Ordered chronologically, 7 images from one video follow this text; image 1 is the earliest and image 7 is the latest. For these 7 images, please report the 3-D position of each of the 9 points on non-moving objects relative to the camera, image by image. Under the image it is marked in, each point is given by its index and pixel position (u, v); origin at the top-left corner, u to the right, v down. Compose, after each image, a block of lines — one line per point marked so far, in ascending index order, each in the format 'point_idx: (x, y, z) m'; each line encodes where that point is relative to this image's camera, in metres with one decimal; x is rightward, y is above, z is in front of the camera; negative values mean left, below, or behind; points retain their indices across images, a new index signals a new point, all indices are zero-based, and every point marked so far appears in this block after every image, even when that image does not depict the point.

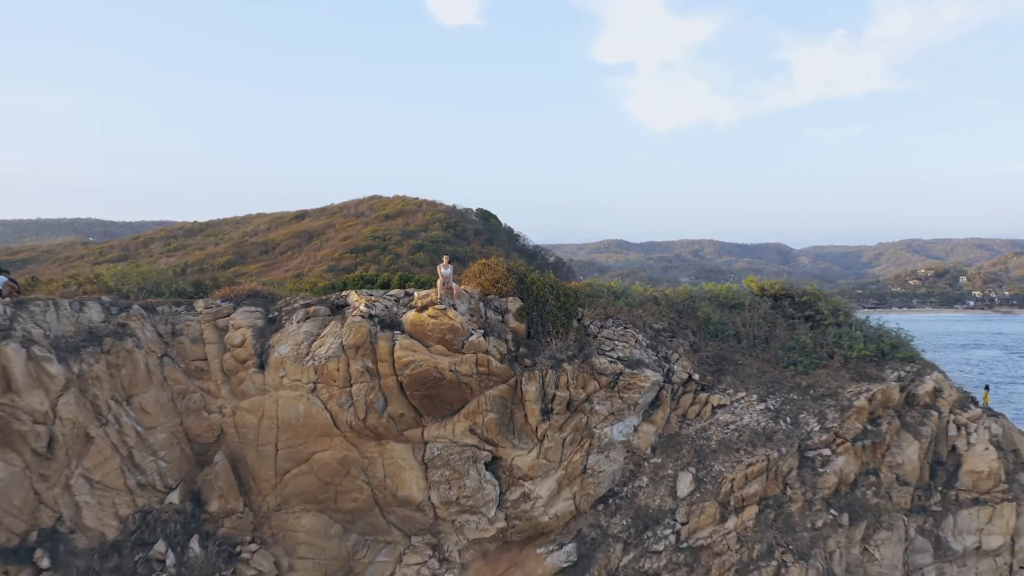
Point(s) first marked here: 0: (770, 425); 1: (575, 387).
0: (+2.4, -1.3, +8.0) m
1: (+0.6, -0.9, +7.8) m
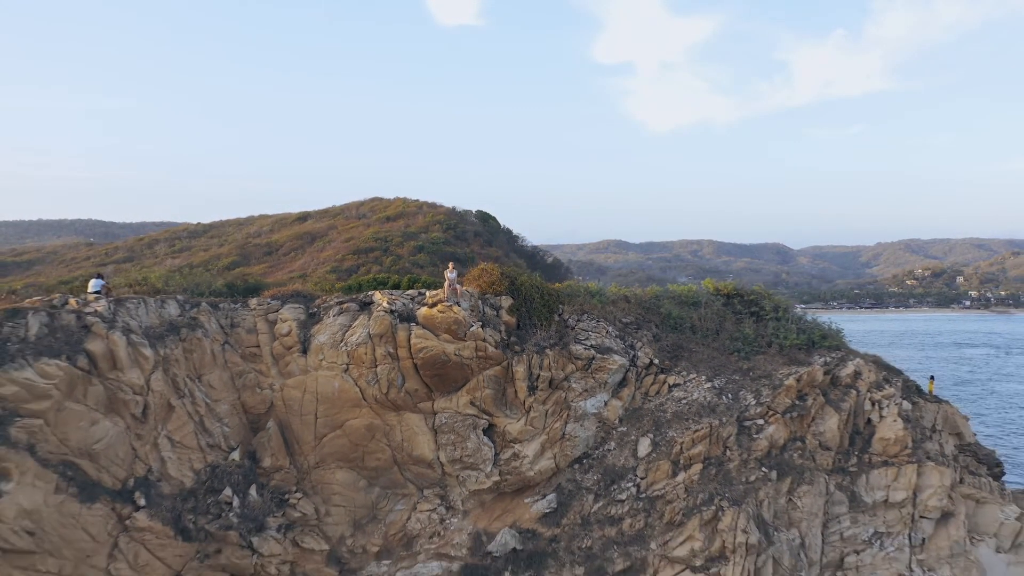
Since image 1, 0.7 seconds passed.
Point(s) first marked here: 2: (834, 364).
0: (+2.4, -1.3, +9.6) m
1: (+0.5, -0.9, +9.4) m
2: (+3.9, -1.0, +10.1) m
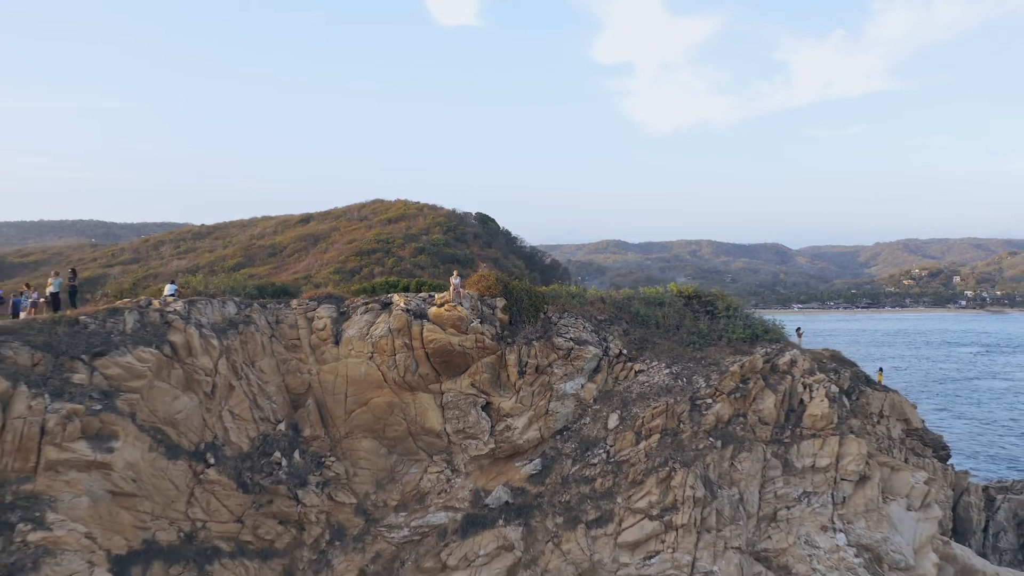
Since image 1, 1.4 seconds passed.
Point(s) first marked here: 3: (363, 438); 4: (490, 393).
0: (+2.3, -1.3, +11.4) m
1: (+0.4, -0.9, +11.2) m
2: (+3.9, -1.0, +11.9) m
3: (-2.0, -2.0, +10.5) m
4: (-0.3, -1.4, +10.8) m
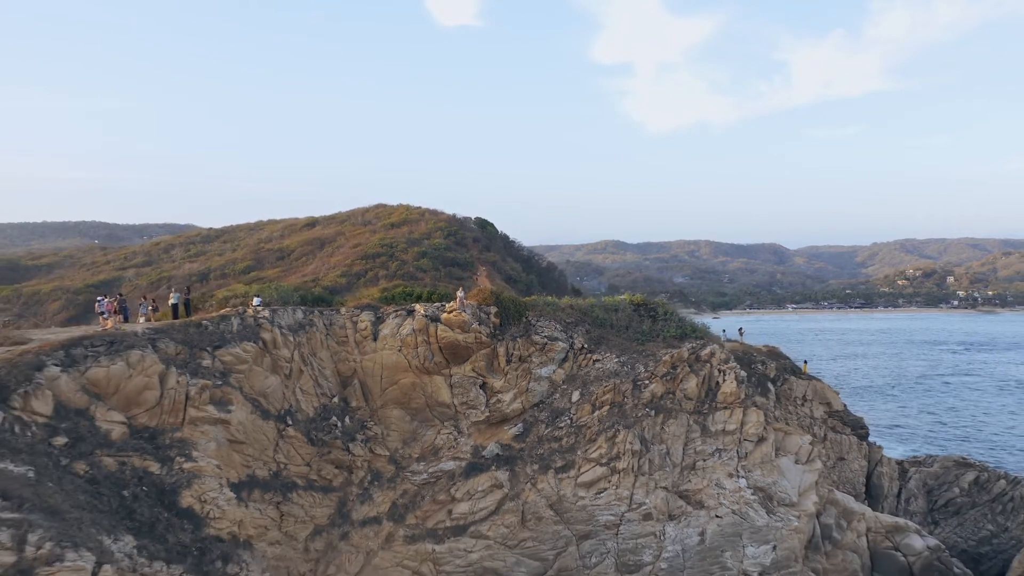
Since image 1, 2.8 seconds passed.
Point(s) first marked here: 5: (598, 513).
0: (+2.1, -1.5, +15.1) m
1: (+0.2, -1.1, +14.9) m
2: (+3.7, -1.2, +15.6) m
3: (-2.2, -2.2, +14.2) m
4: (-0.5, -1.6, +14.5) m
5: (+1.4, -3.7, +13.2) m
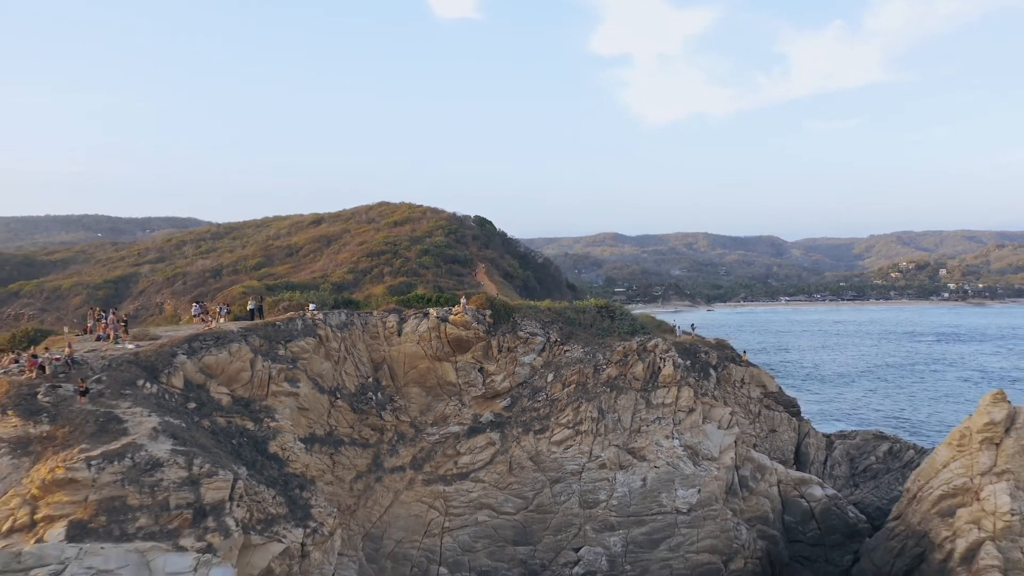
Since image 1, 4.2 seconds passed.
0: (+1.9, -1.7, +19.5) m
1: (0.0, -1.3, +19.3) m
2: (+3.4, -1.3, +20.1) m
3: (-2.4, -2.4, +18.6) m
4: (-0.7, -1.8, +19.0) m
5: (+1.2, -3.9, +17.7) m
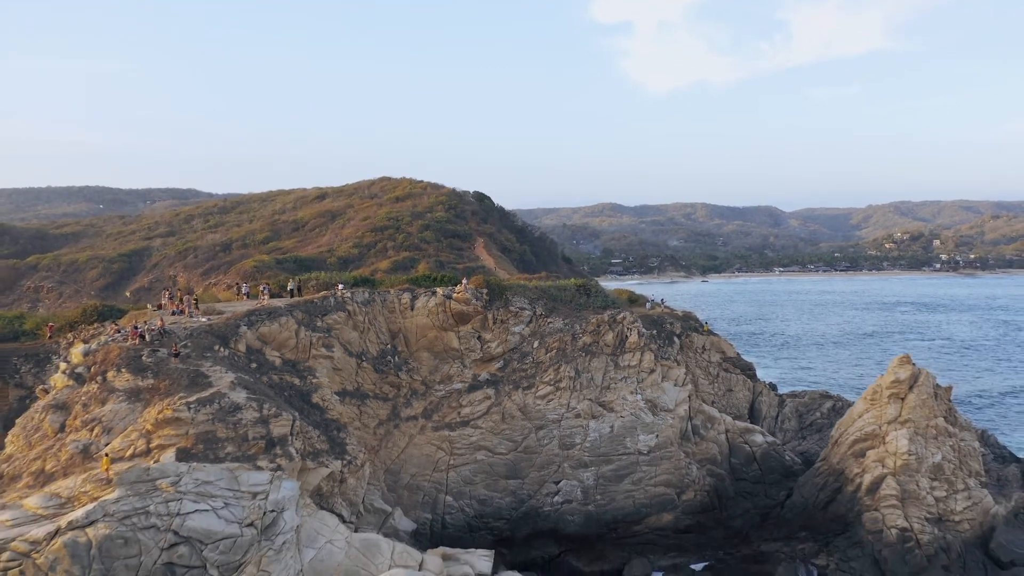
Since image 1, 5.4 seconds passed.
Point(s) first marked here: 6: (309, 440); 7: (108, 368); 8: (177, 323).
0: (+1.7, -1.2, +23.5) m
1: (-0.2, -0.8, +23.3) m
2: (+3.2, -0.8, +24.0) m
3: (-2.6, -1.9, +22.6) m
4: (-0.9, -1.3, +22.9) m
5: (+1.0, -3.5, +21.7) m
6: (-4.4, -3.3, +17.0) m
7: (-8.5, -1.7, +16.7) m
8: (-7.9, -0.8, +18.5) m
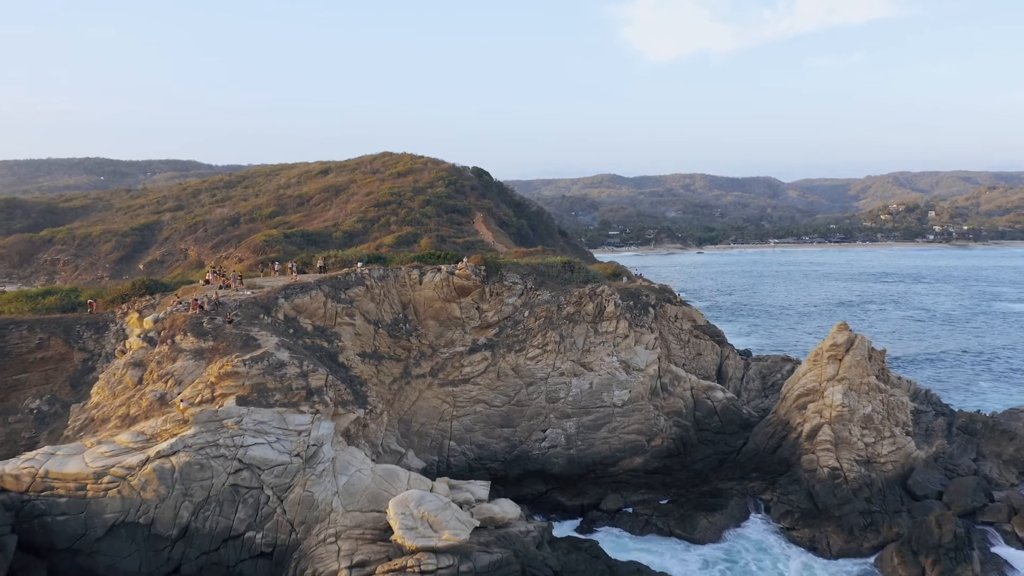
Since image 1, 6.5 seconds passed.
0: (+1.5, -0.4, +27.2) m
1: (-0.4, 0.0, +27.0) m
2: (+3.0, 0.0, +27.7) m
3: (-2.8, -1.1, +26.3) m
4: (-1.1, -0.5, +26.6) m
5: (+0.8, -2.7, +25.5) m
6: (-4.6, -2.7, +20.8) m
7: (-8.7, -1.1, +20.4) m
8: (-8.0, -0.2, +22.2) m
